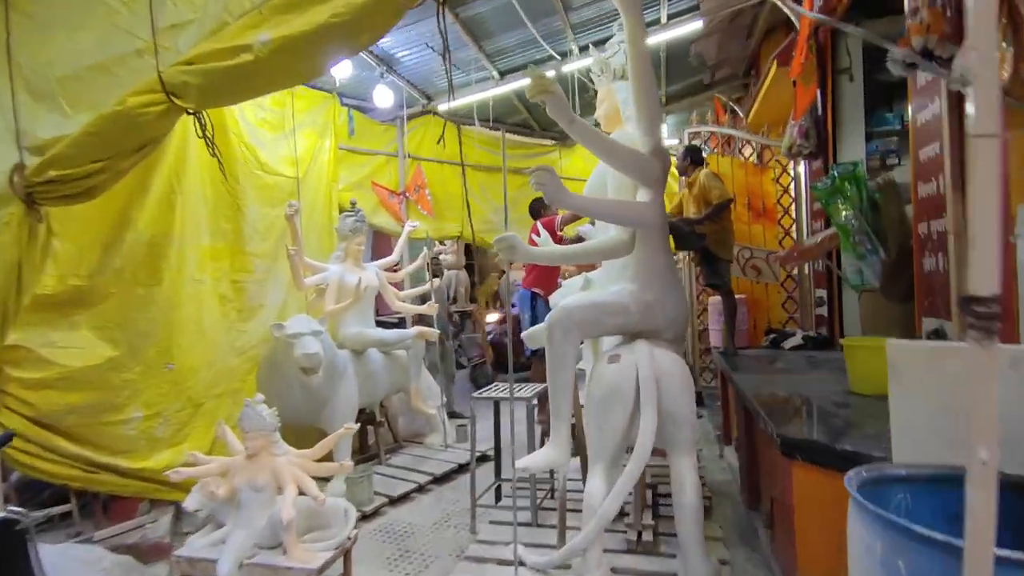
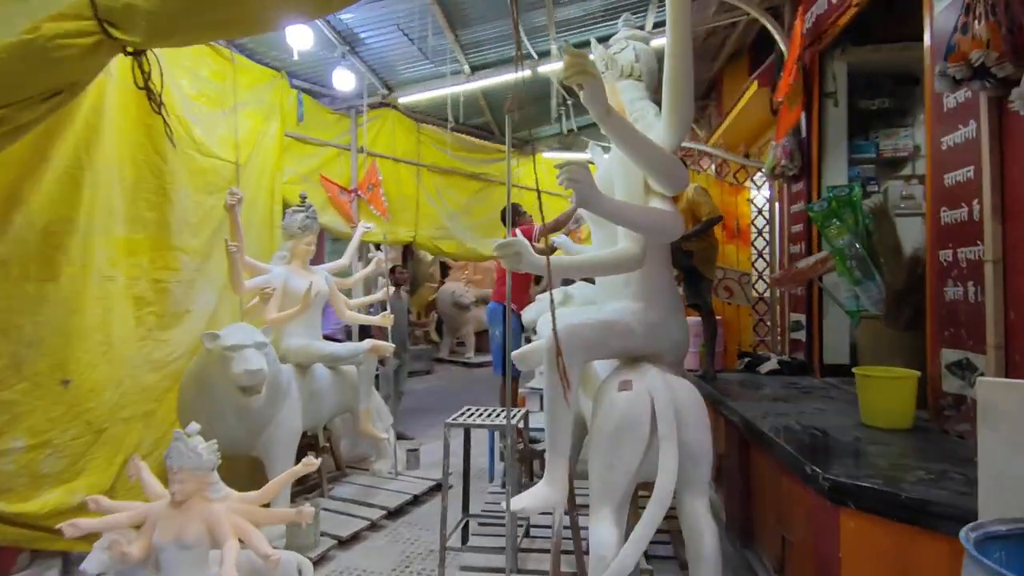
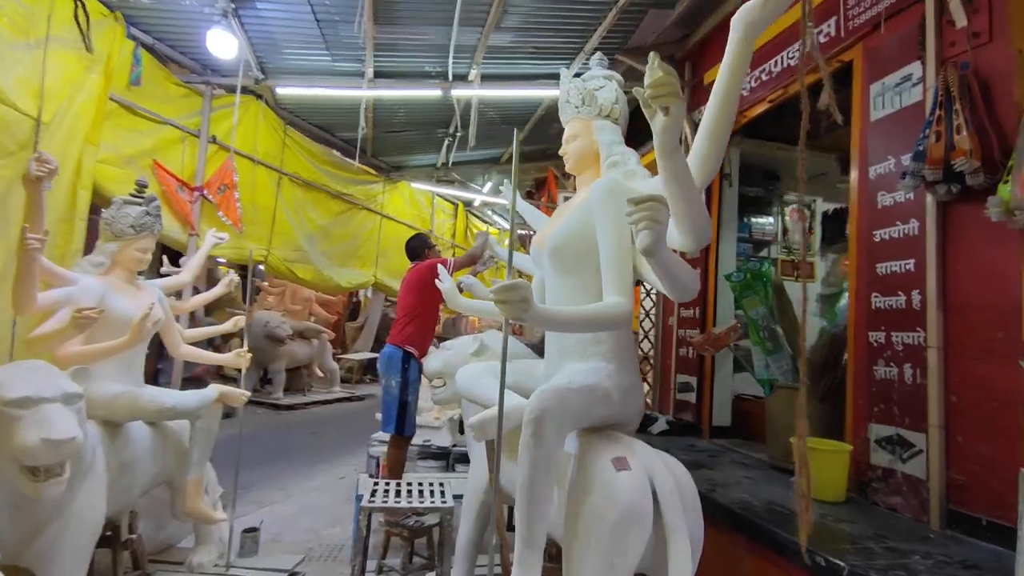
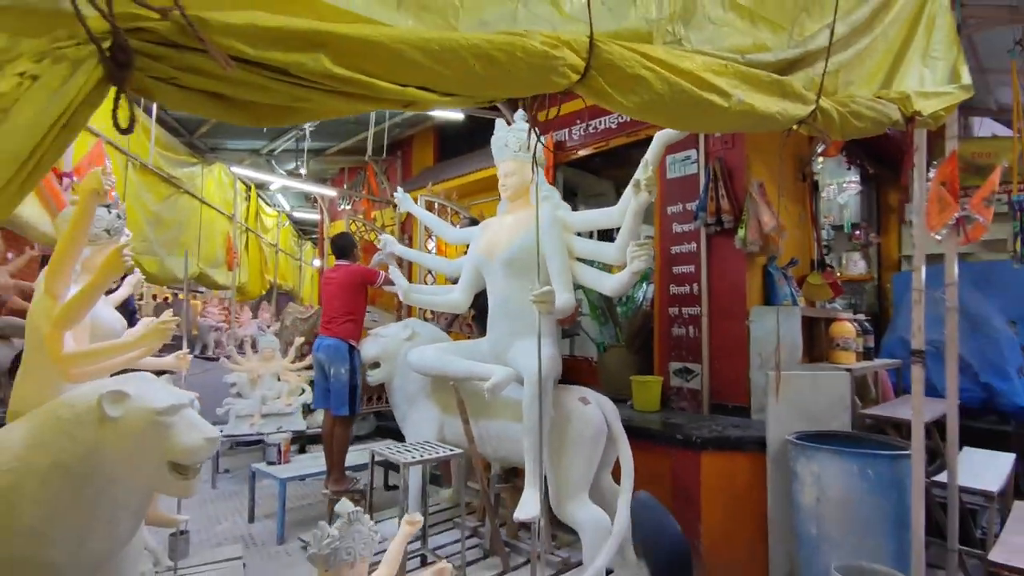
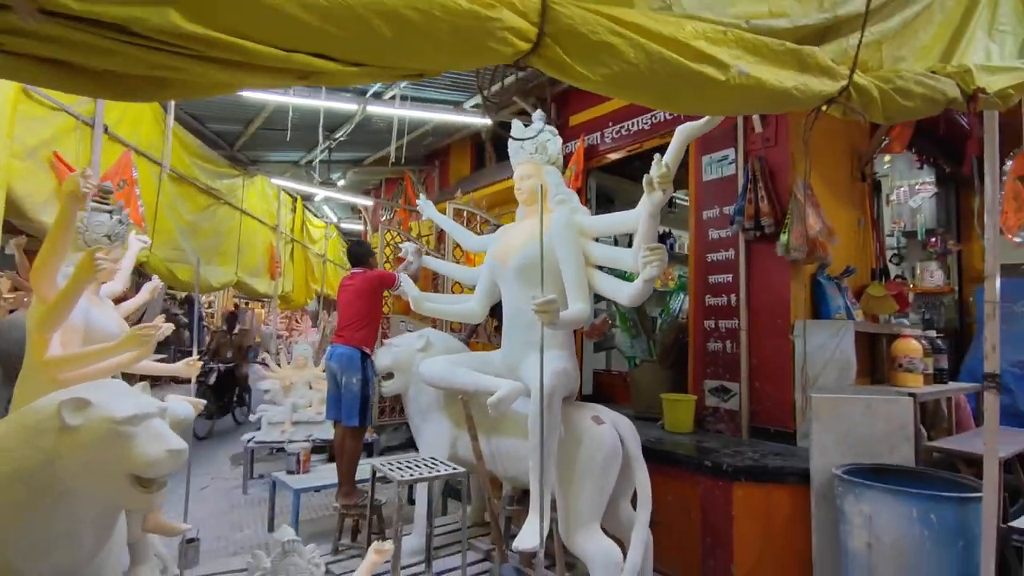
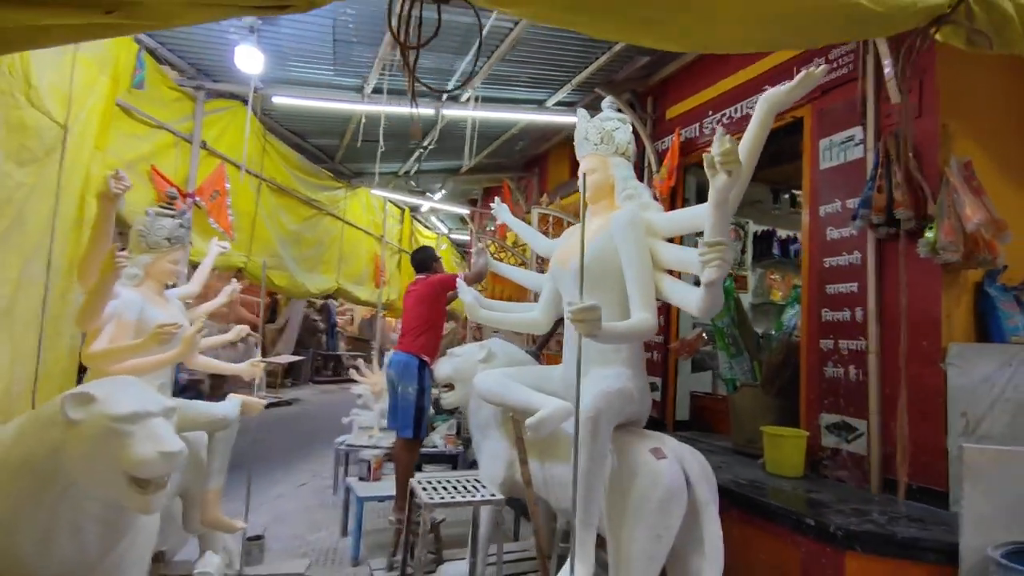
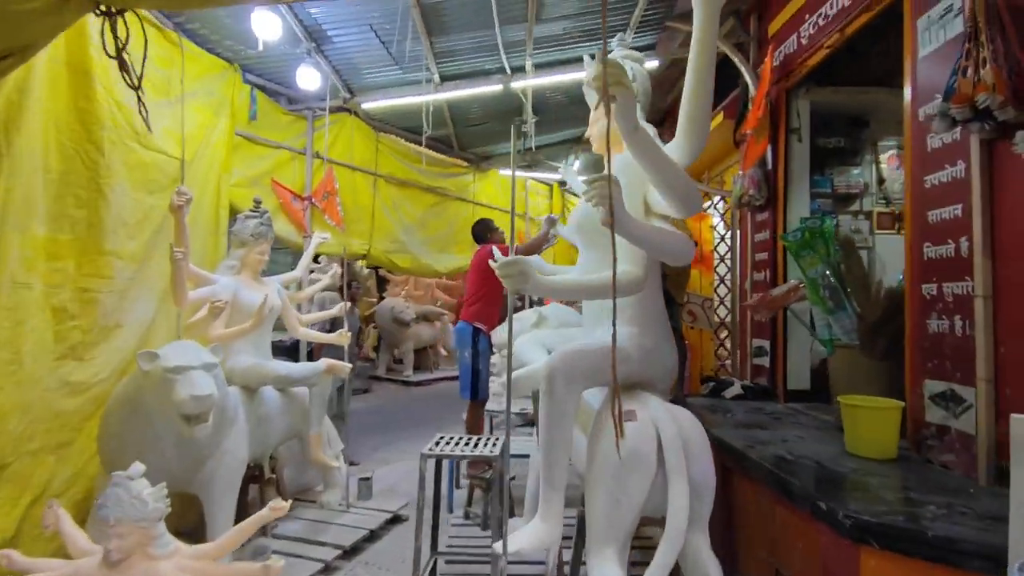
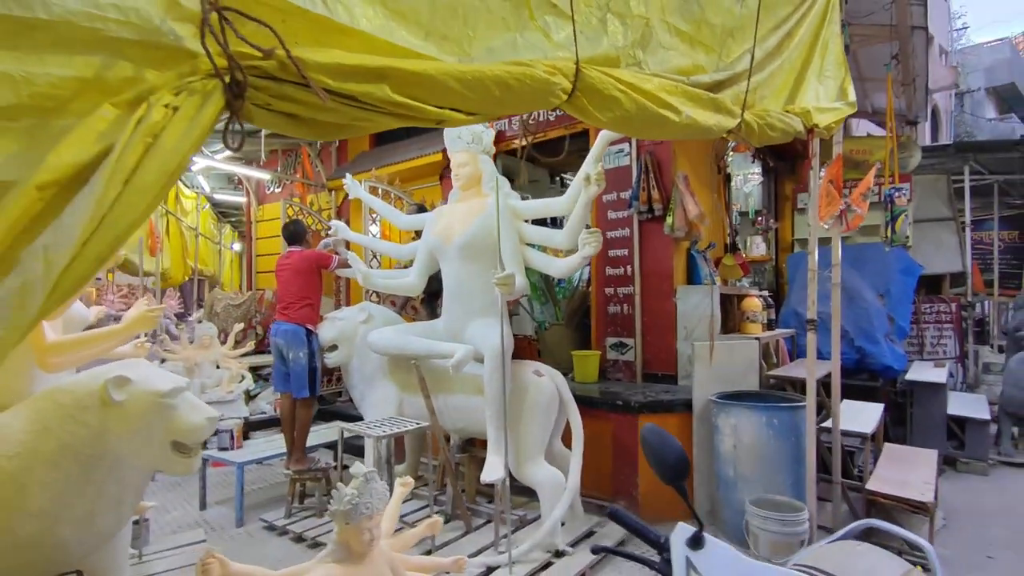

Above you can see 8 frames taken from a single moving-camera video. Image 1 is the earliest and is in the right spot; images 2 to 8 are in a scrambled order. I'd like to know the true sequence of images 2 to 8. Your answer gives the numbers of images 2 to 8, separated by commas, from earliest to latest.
2, 7, 3, 6, 5, 4, 8
